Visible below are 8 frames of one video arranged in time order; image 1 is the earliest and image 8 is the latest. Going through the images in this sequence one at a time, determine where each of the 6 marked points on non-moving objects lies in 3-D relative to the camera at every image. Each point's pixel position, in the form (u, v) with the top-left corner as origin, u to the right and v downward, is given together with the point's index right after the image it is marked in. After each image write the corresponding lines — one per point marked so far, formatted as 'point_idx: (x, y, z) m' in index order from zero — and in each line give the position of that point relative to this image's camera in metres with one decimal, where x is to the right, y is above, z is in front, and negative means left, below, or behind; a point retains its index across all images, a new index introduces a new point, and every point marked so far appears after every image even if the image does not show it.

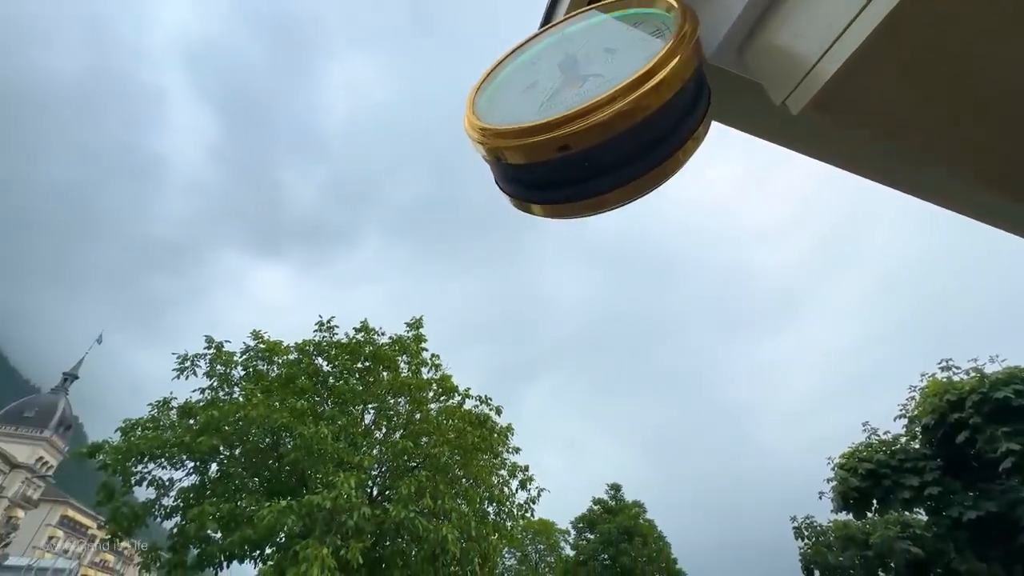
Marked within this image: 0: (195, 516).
0: (-6.5, -4.6, +10.4) m
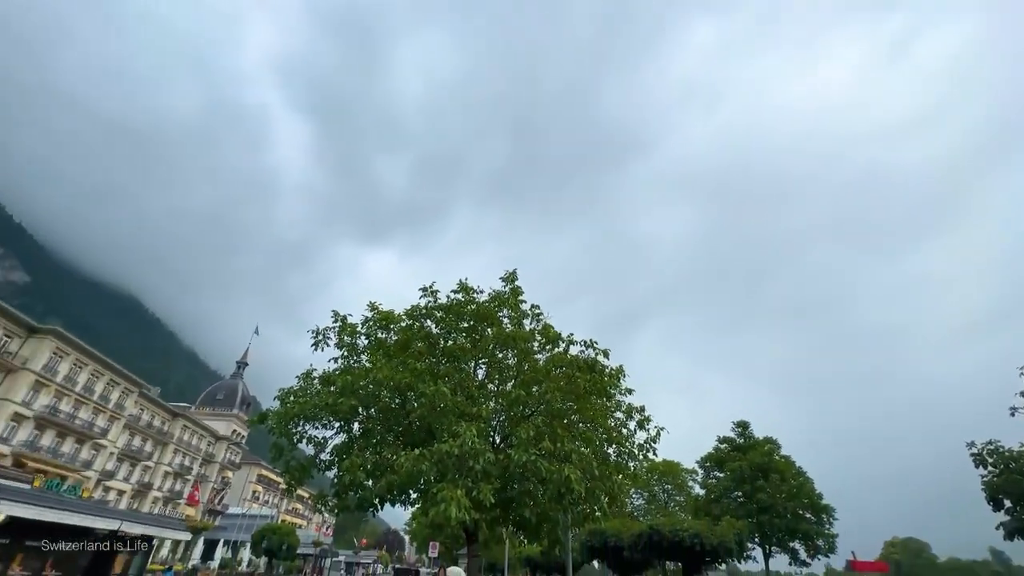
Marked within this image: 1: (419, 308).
0: (-4.0, -4.2, +12.1) m
1: (-2.9, -0.6, +15.3) m
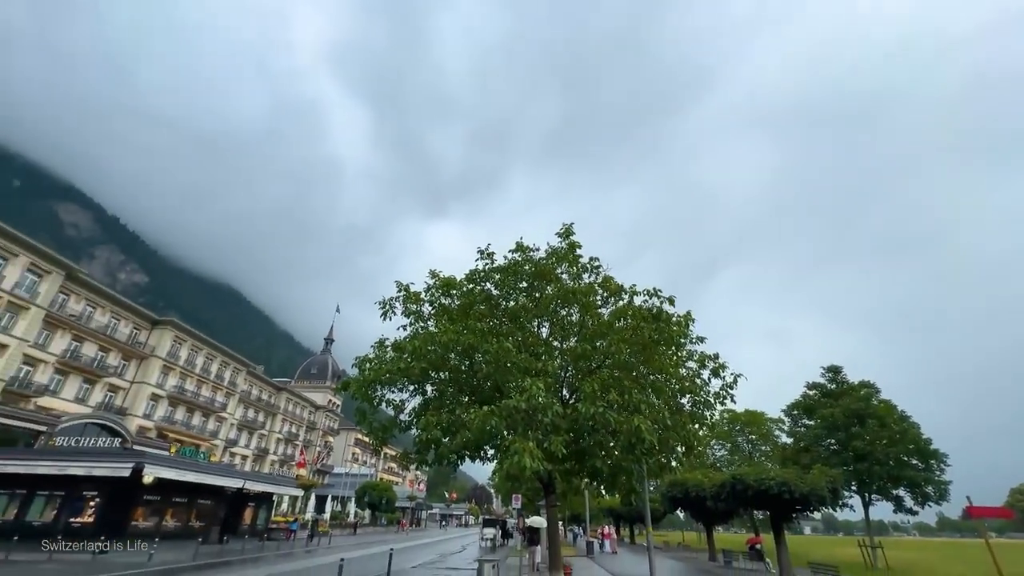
0: (-2.3, -3.4, +12.7) m
1: (-1.1, +0.5, +15.5) m
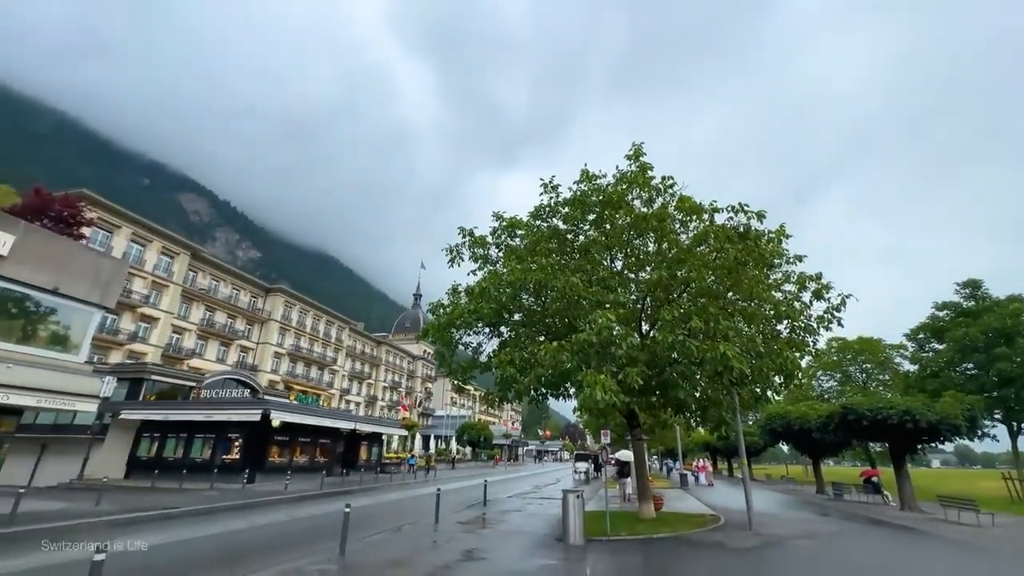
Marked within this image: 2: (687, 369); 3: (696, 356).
0: (-0.4, -1.9, +12.8) m
1: (+0.9, +2.3, +15.0) m
2: (+3.8, -1.7, +11.4) m
3: (+3.8, -1.3, +10.6) m
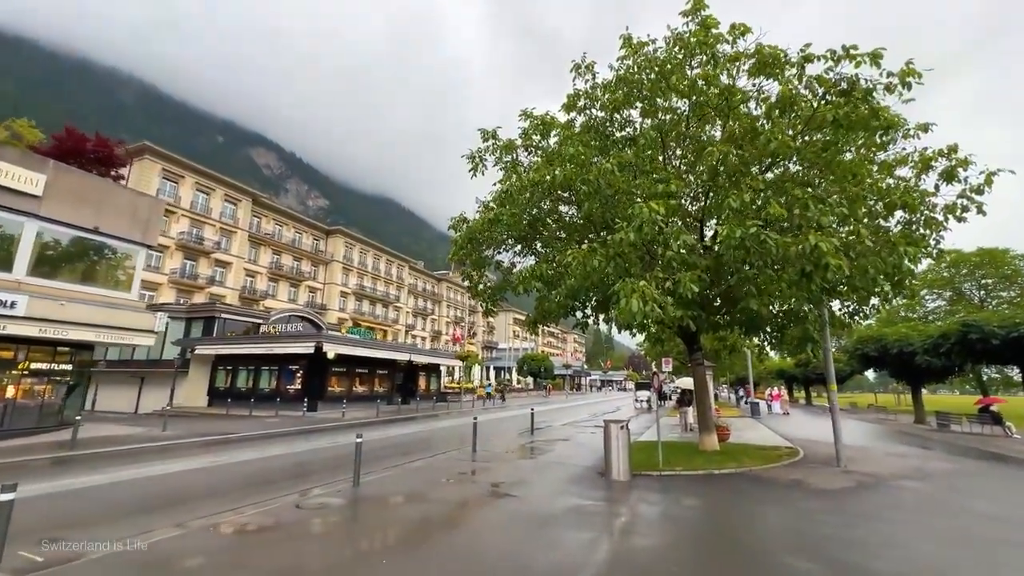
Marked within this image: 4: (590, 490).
0: (+0.4, +0.2, +11.1) m
1: (+1.7, +4.7, +12.5) m
2: (+4.4, +0.3, +9.1) m
3: (+4.2, +0.6, +8.3) m
4: (+1.2, -3.2, +8.1) m
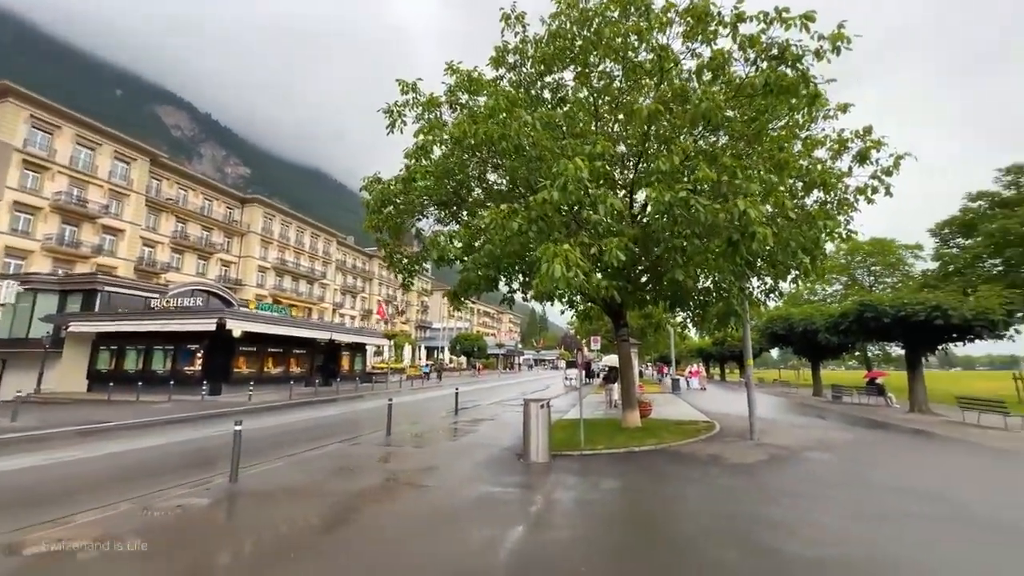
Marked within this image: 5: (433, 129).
0: (-1.2, +0.8, +10.2) m
1: (0.0, +5.3, +11.6) m
2: (+2.9, +0.8, +8.7) m
3: (+2.9, +1.0, +7.9) m
4: (-0.1, -2.8, +7.5) m
5: (-1.7, +3.5, +11.0) m
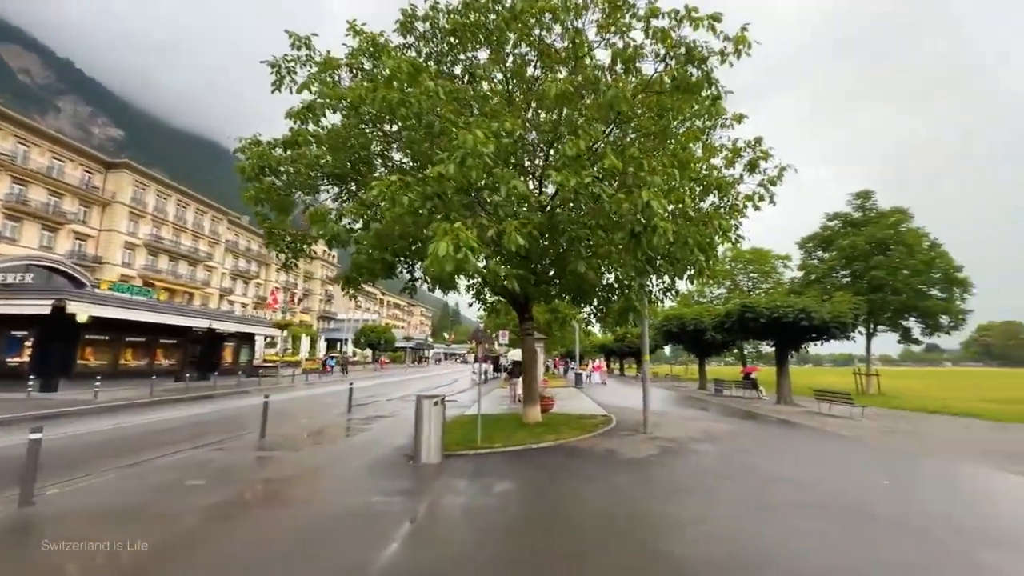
0: (-3.1, +1.0, +9.3) m
1: (-1.9, +5.5, +10.9) m
2: (+1.3, +0.9, +8.6) m
3: (+1.4, +1.1, +7.7) m
4: (-1.6, -2.6, +6.9) m
5: (-3.6, +3.7, +10.0) m
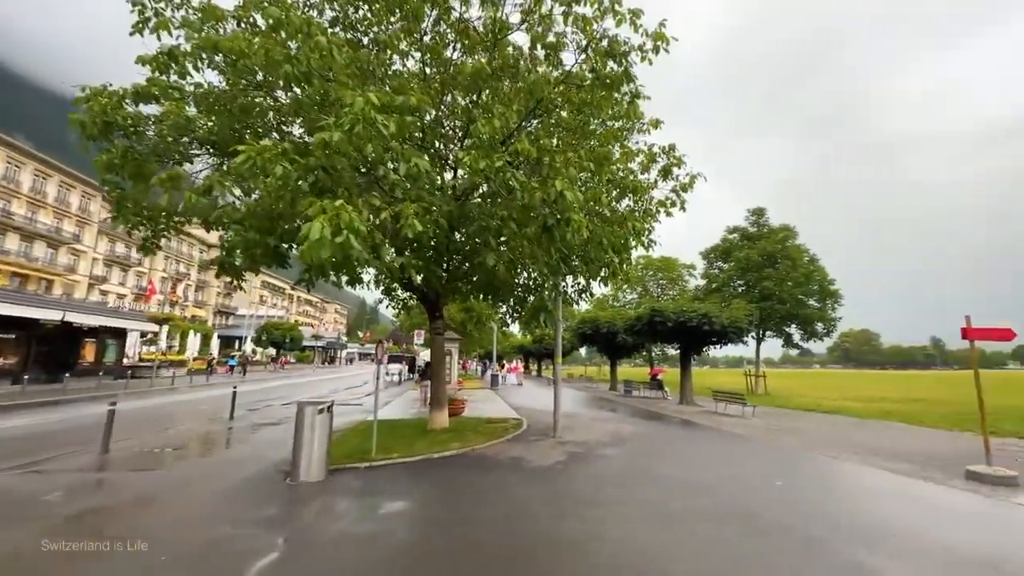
0: (-4.6, +1.2, +8.1) m
1: (-3.6, +5.7, +9.8) m
2: (-0.1, +0.9, +8.0) m
3: (+0.1, +1.1, +7.2) m
4: (-2.9, -2.5, +5.9) m
5: (-5.1, +3.9, +8.7) m
